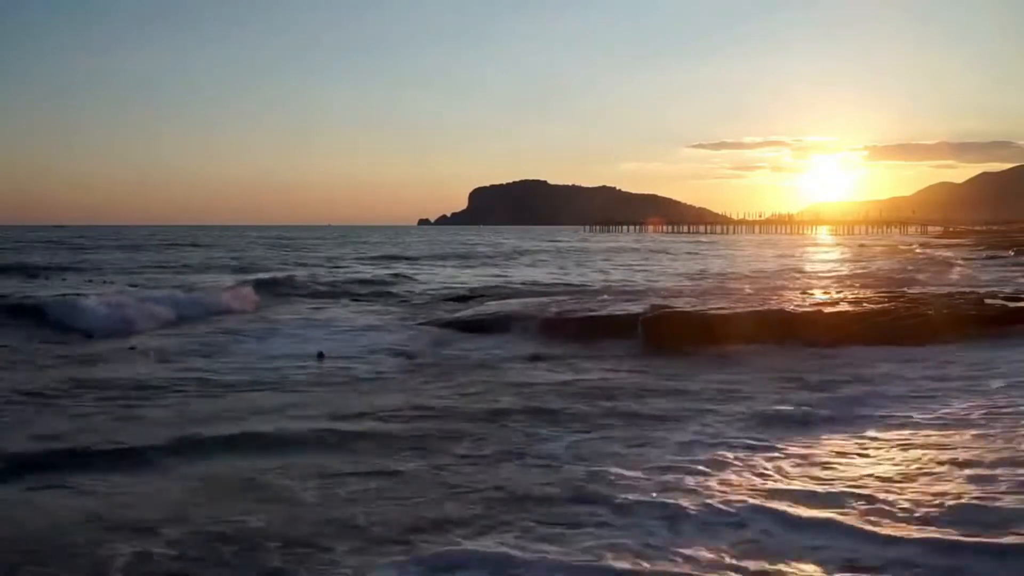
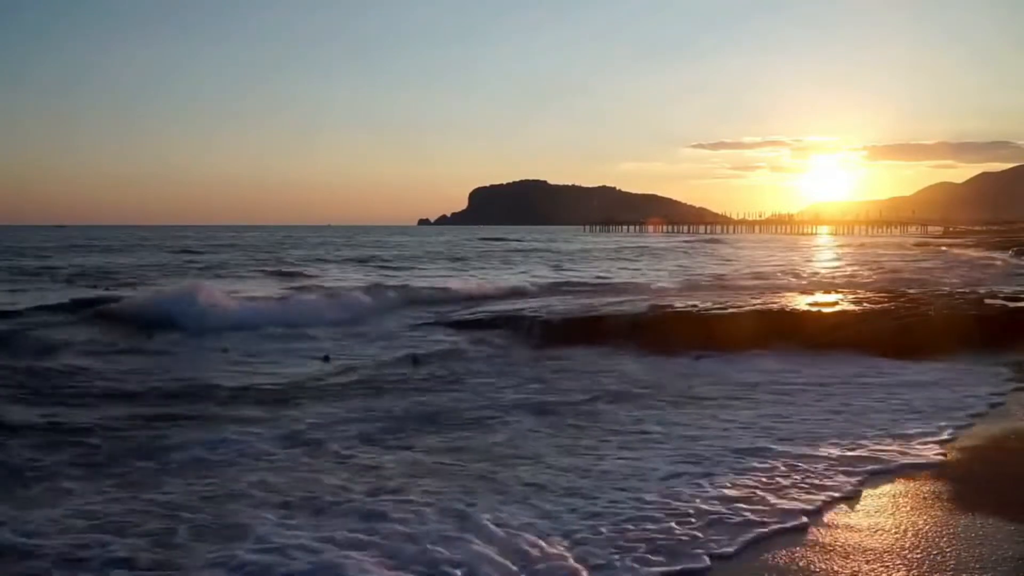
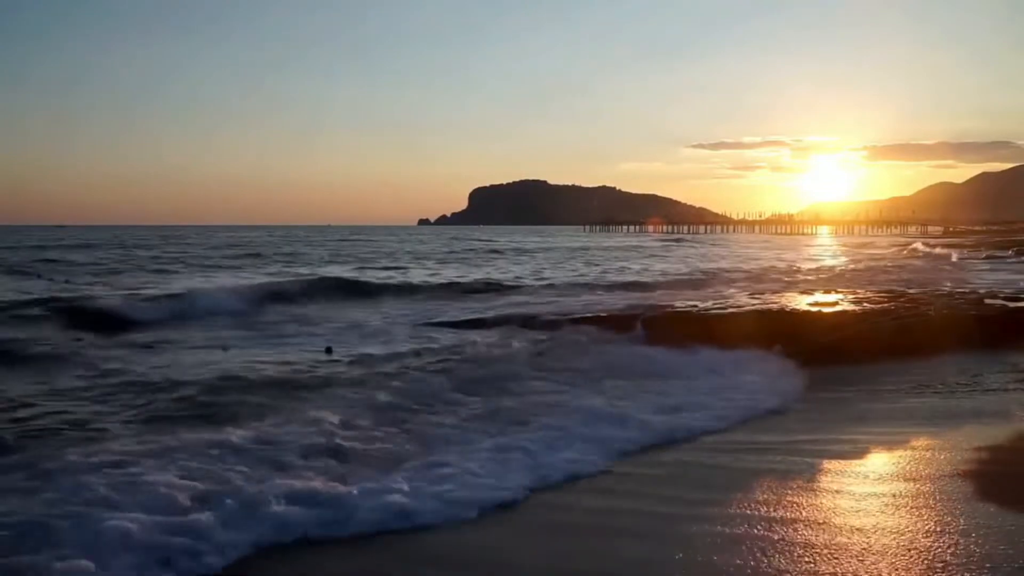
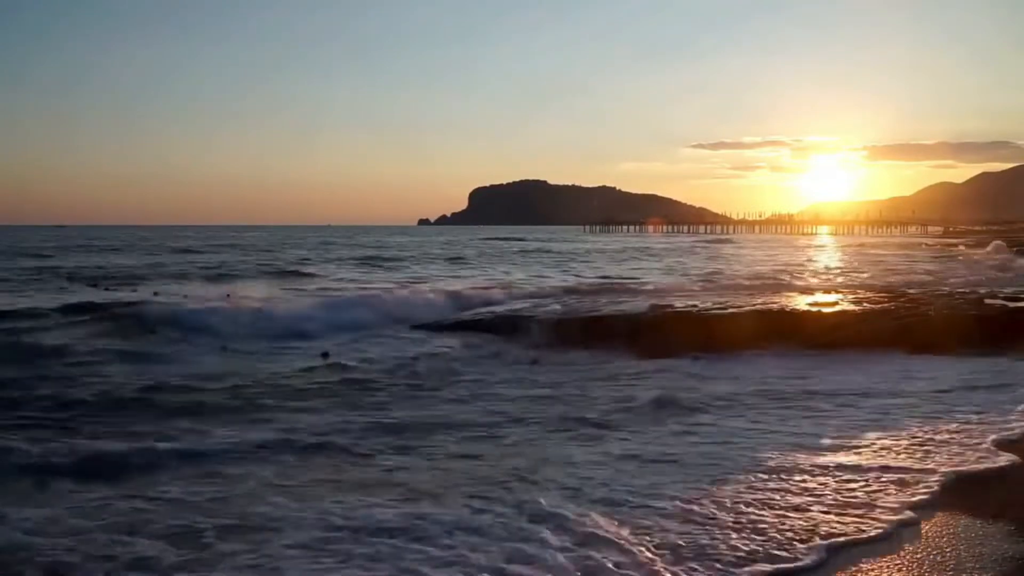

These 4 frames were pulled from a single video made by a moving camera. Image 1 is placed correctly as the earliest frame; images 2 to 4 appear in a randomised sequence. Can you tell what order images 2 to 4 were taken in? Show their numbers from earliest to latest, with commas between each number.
3, 2, 4
